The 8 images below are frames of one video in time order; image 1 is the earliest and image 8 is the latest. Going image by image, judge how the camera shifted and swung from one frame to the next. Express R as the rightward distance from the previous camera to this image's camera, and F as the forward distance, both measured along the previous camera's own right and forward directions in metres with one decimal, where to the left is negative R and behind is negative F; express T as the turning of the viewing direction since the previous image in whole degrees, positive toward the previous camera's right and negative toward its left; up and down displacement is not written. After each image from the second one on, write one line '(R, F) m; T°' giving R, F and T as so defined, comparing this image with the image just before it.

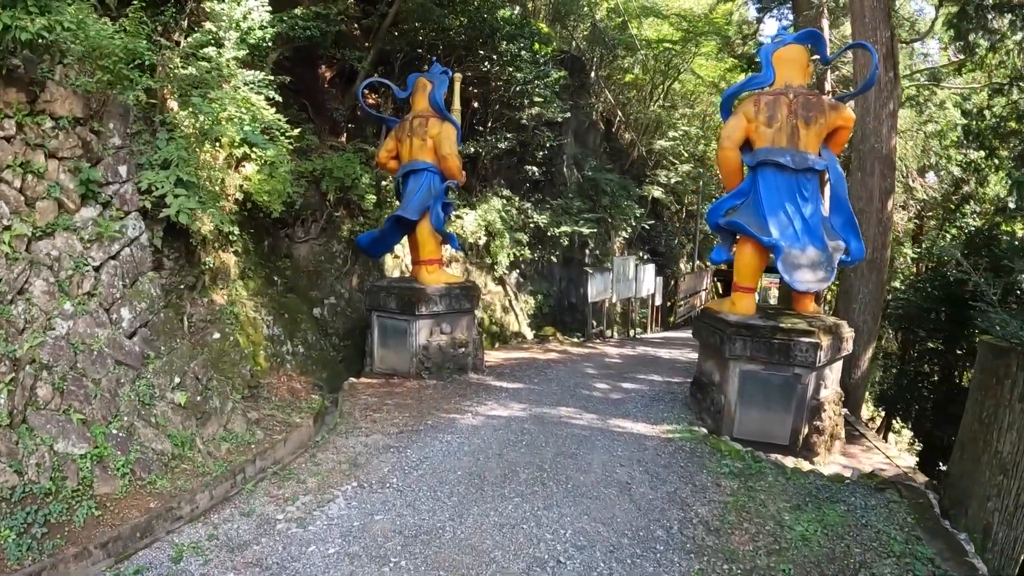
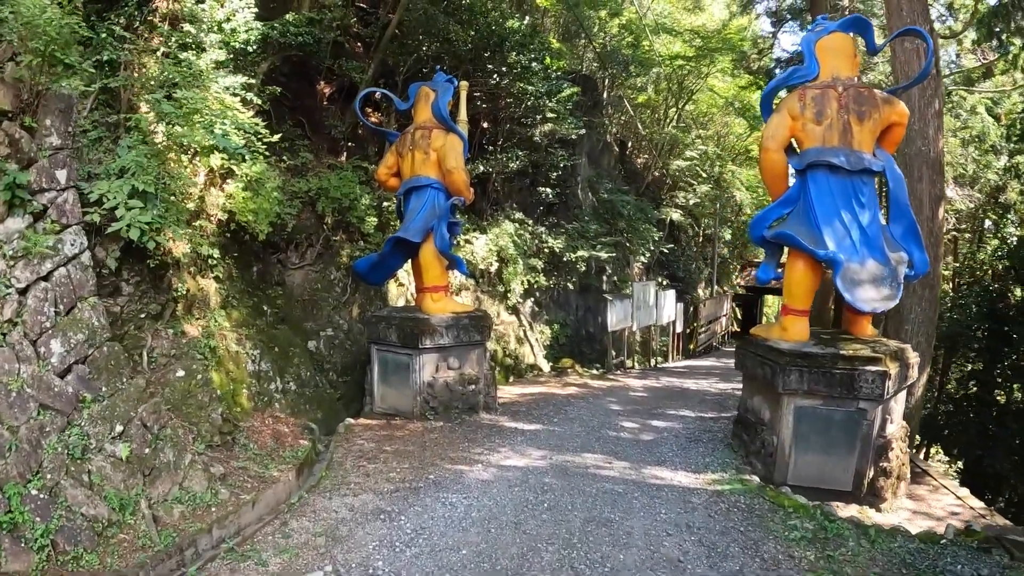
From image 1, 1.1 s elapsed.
(0.0, +0.7) m; -1°
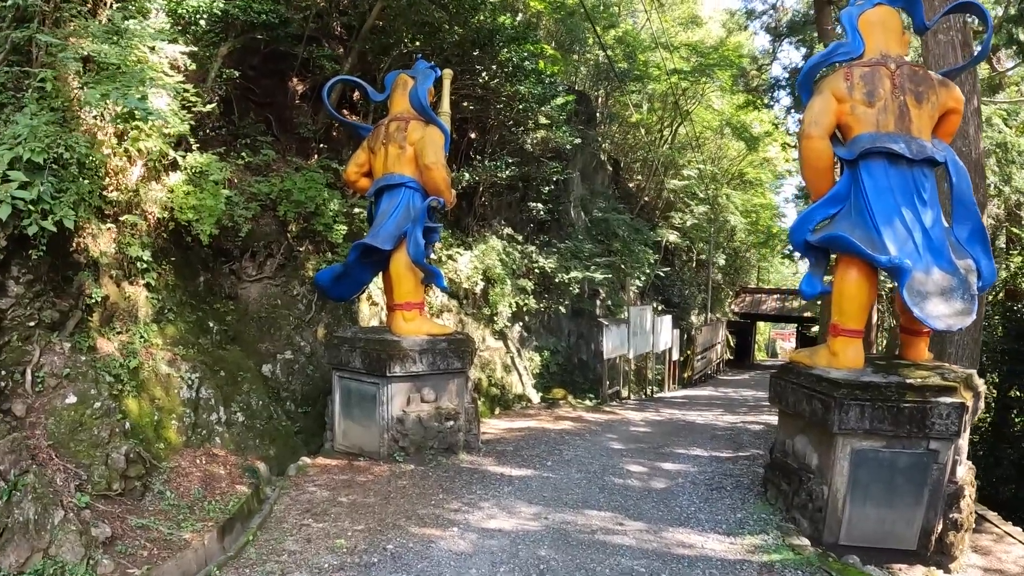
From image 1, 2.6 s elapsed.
(0.0, +0.8) m; +1°
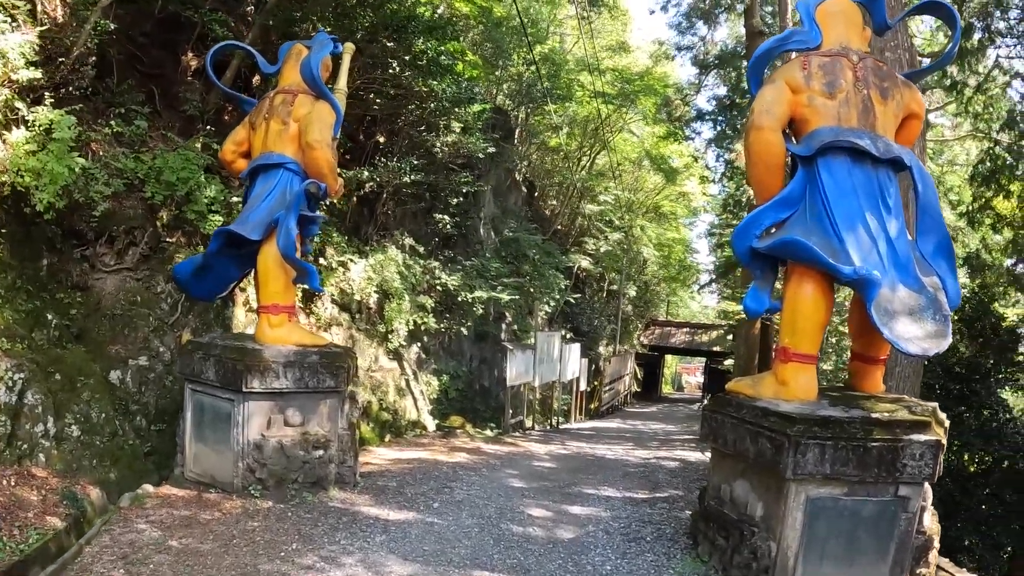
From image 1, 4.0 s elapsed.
(+0.1, +0.7) m; +5°
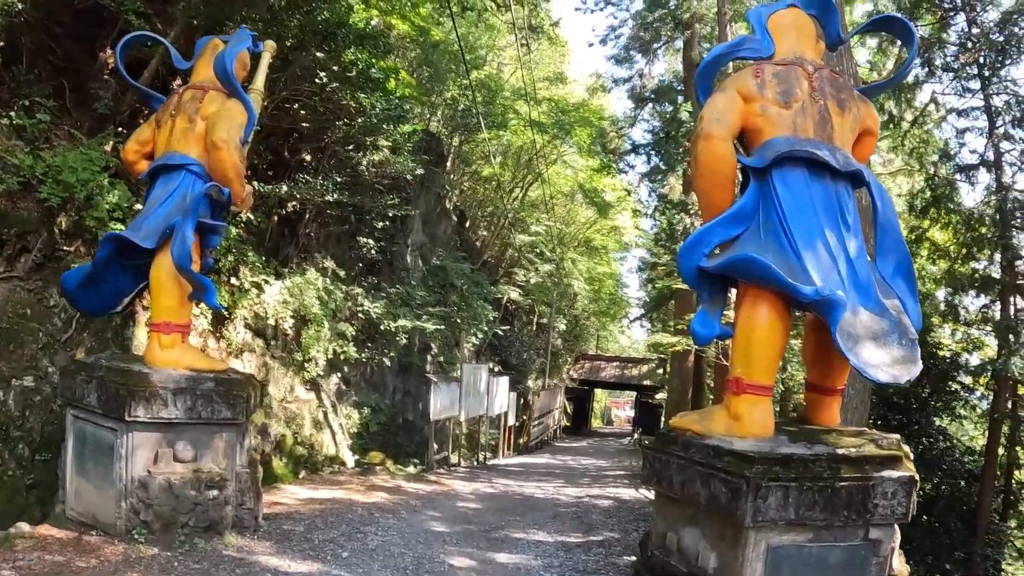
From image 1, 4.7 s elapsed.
(0.0, +0.3) m; +4°
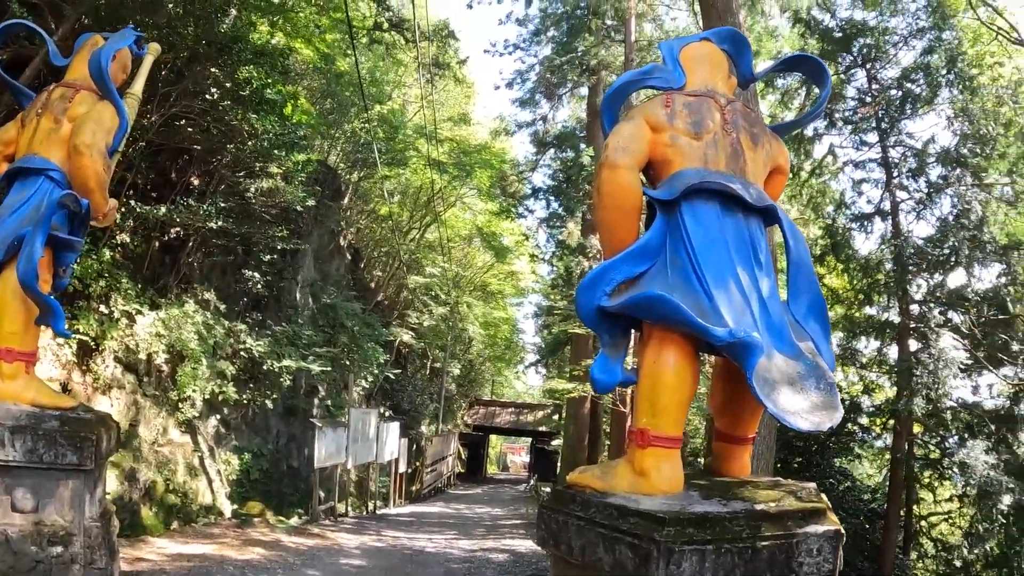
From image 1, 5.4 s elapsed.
(0.0, +0.3) m; +6°
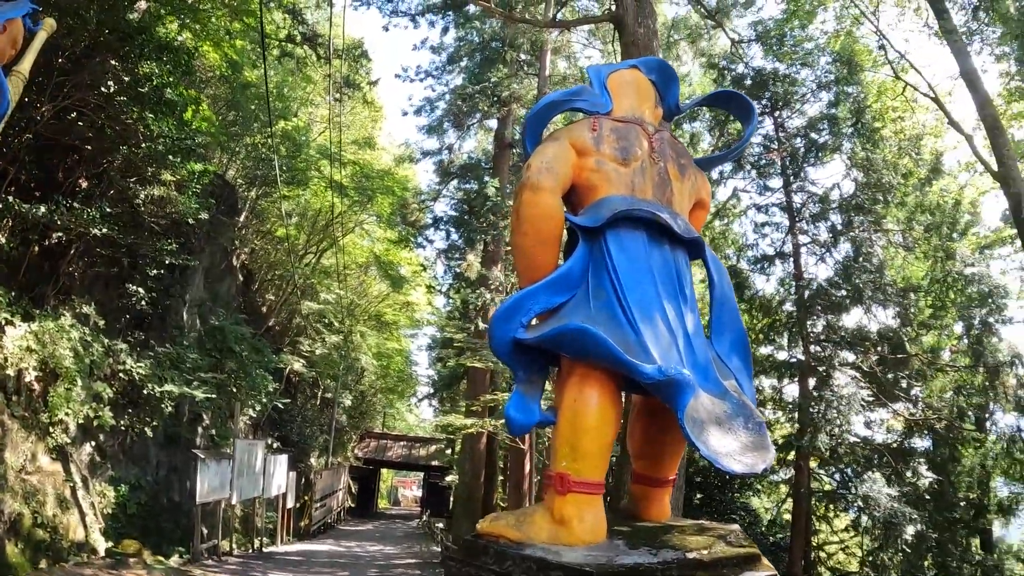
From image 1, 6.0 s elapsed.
(-0.1, +0.3) m; +6°
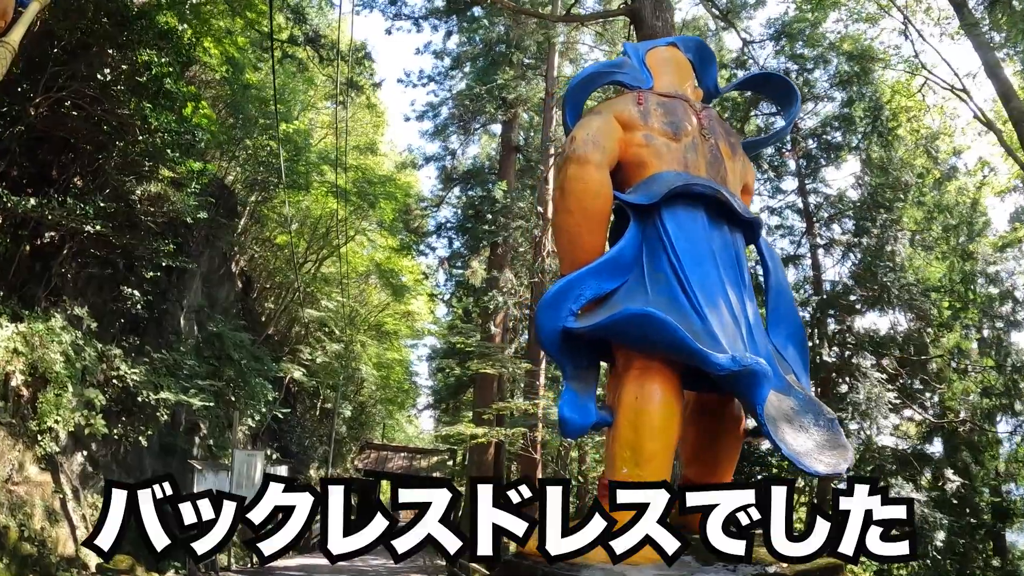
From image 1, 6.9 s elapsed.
(-0.1, +0.3) m; 0°
